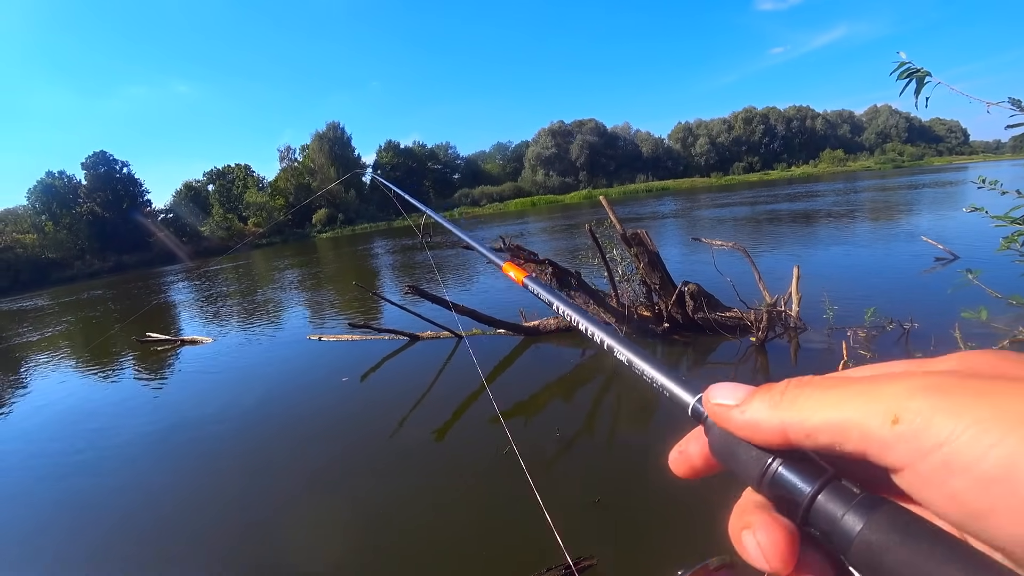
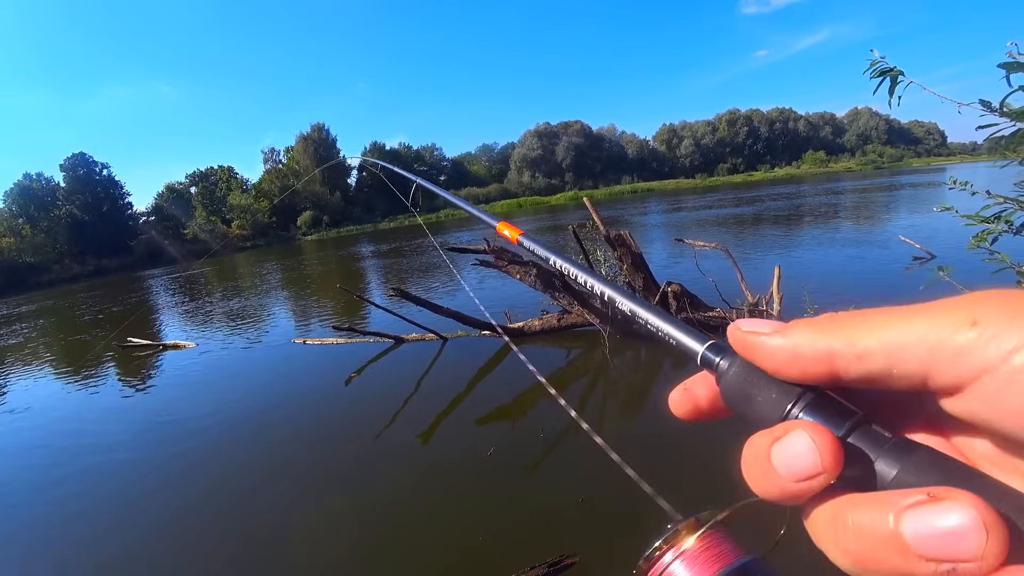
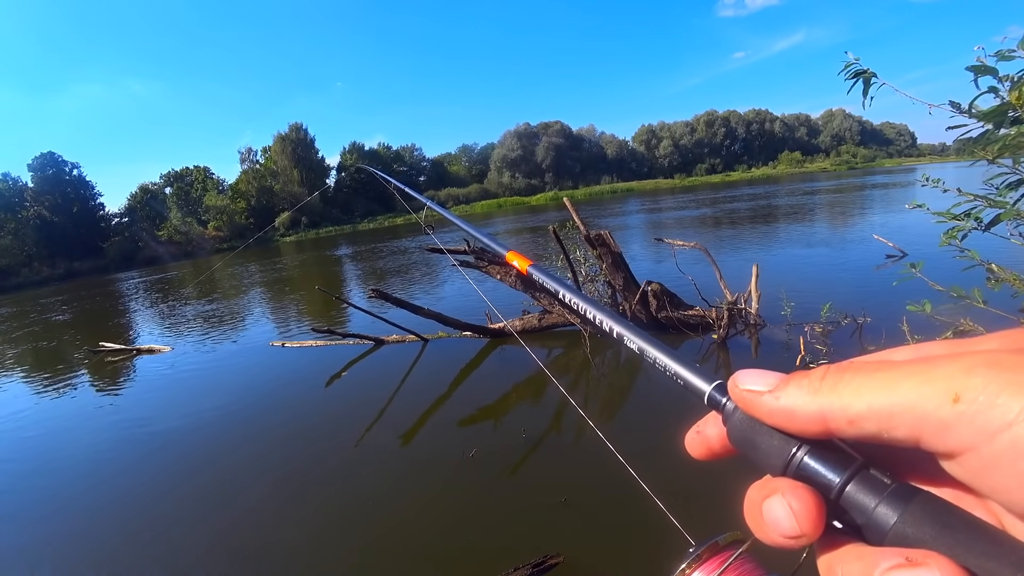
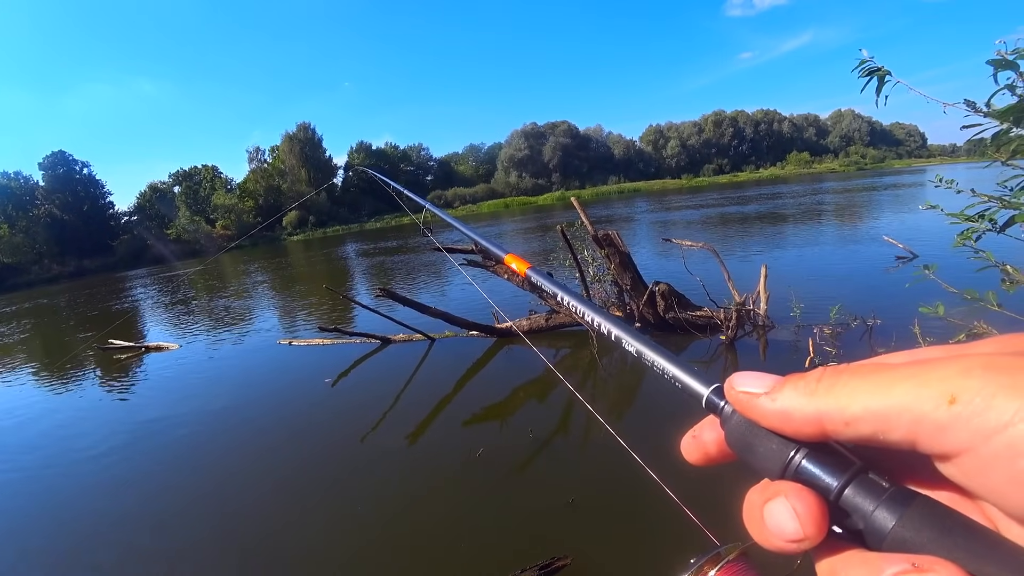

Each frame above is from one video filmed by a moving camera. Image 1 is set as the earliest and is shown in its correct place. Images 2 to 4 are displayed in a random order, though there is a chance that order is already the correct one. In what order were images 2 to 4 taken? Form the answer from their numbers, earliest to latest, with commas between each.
4, 2, 3
